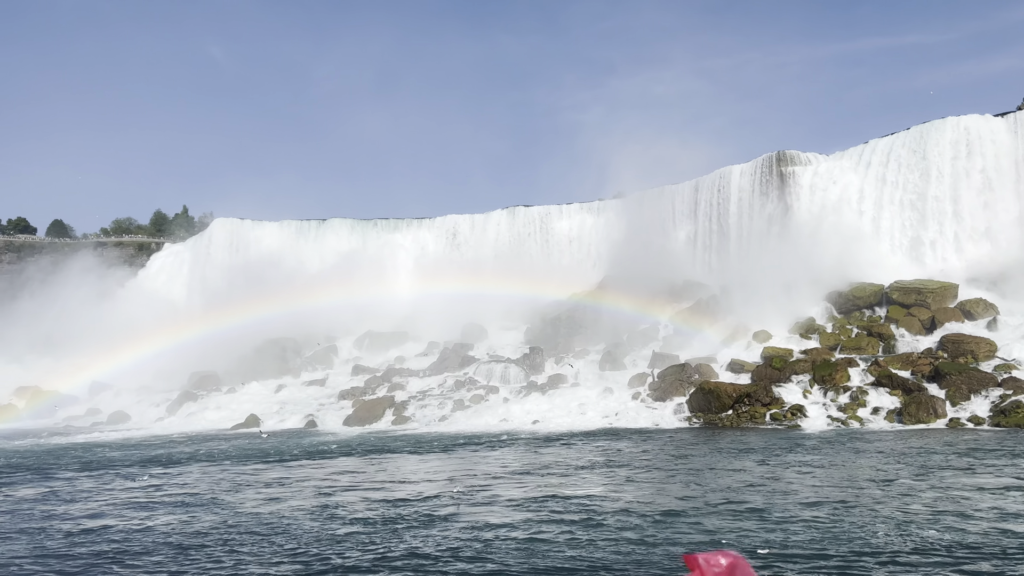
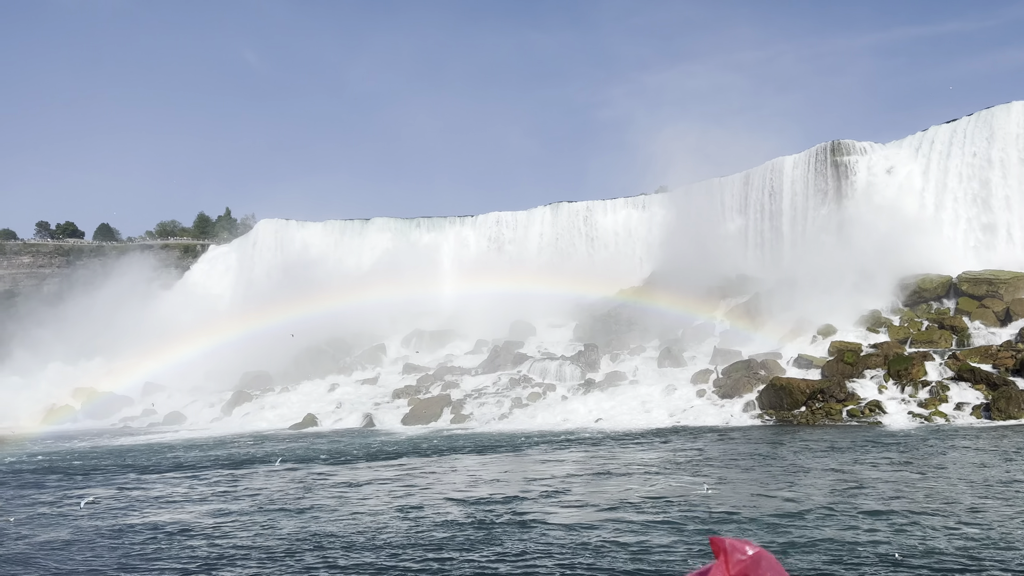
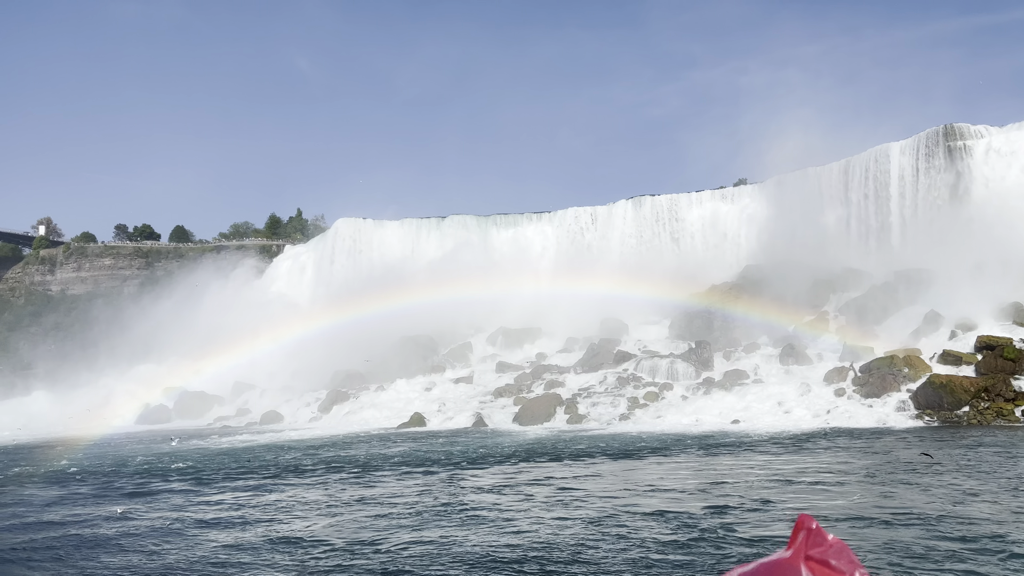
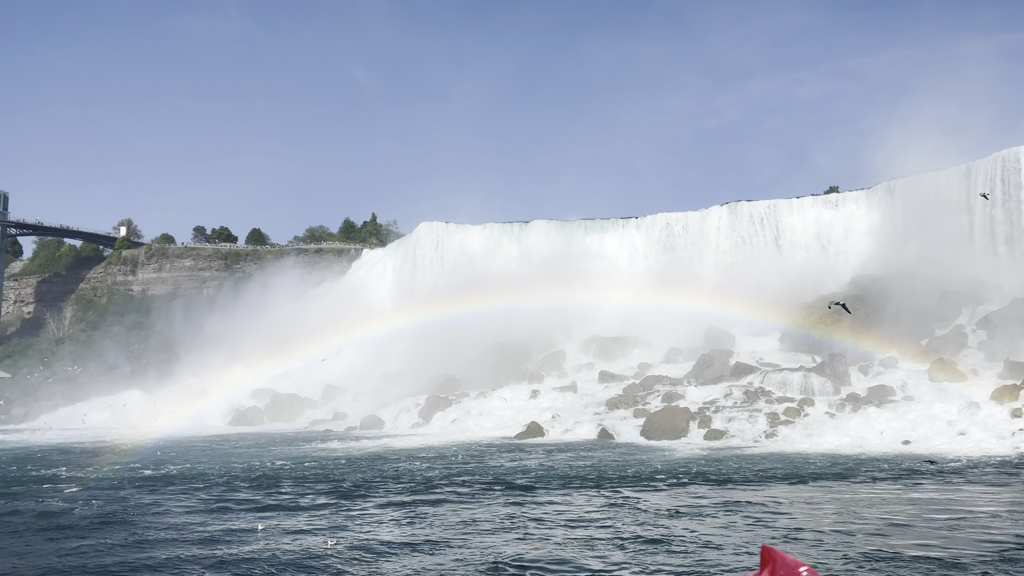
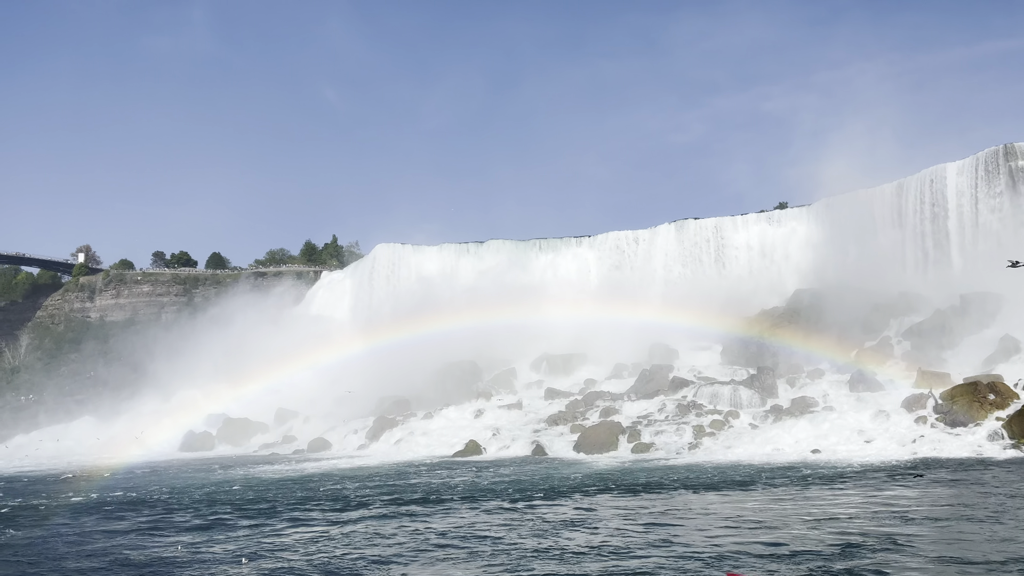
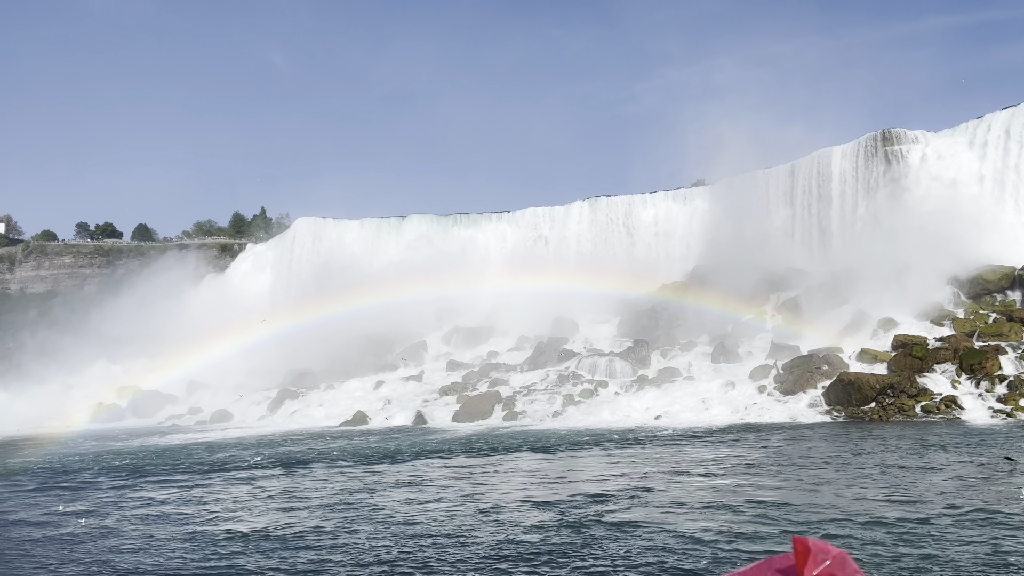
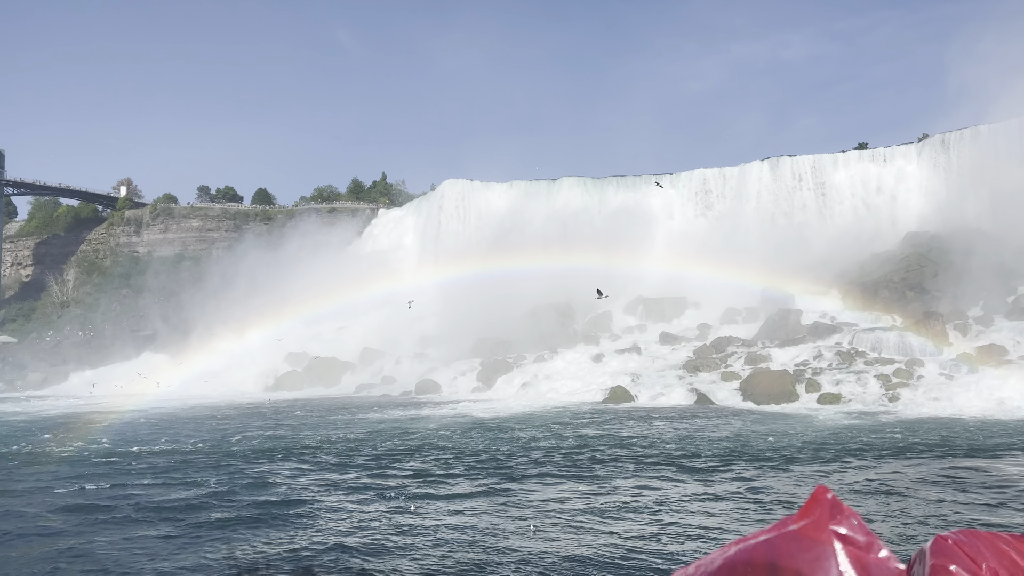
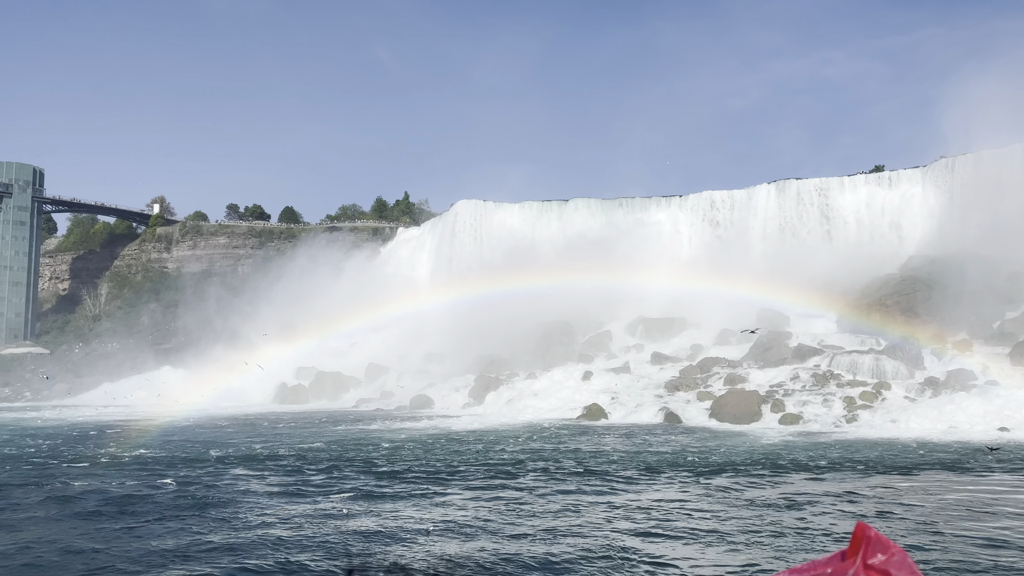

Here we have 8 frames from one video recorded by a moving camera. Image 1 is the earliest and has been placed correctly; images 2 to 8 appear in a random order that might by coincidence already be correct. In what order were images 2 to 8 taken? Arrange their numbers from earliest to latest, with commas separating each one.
2, 6, 3, 5, 4, 8, 7
